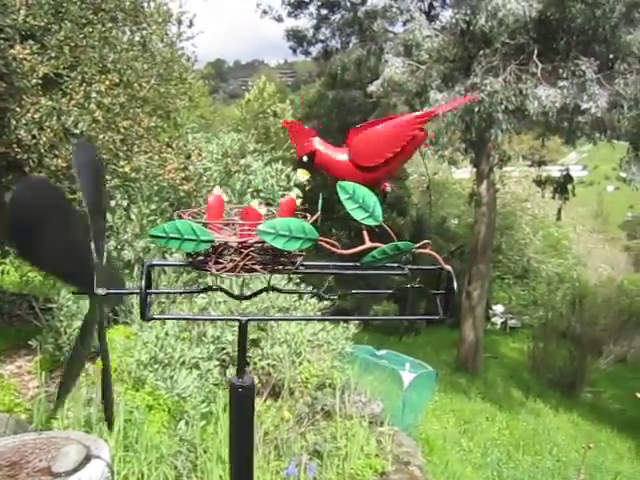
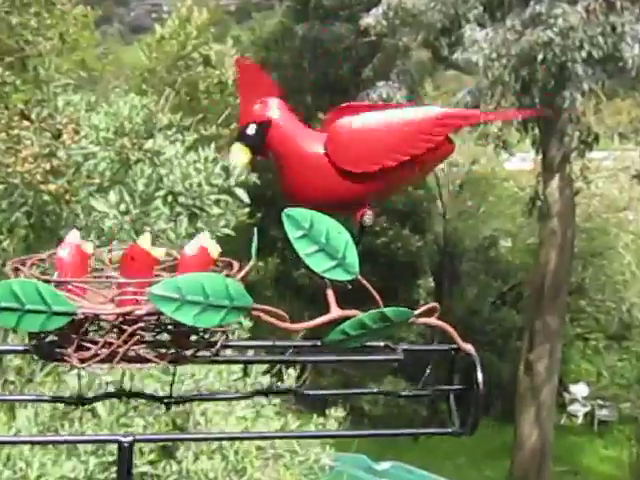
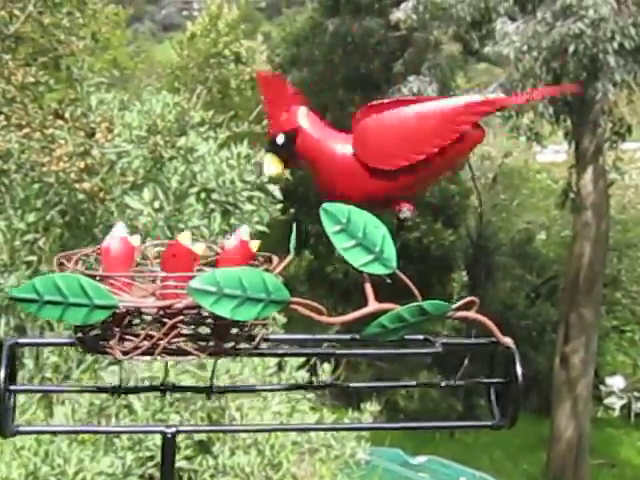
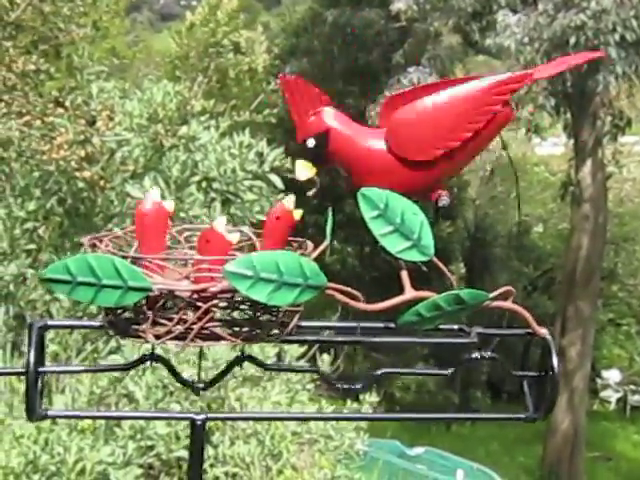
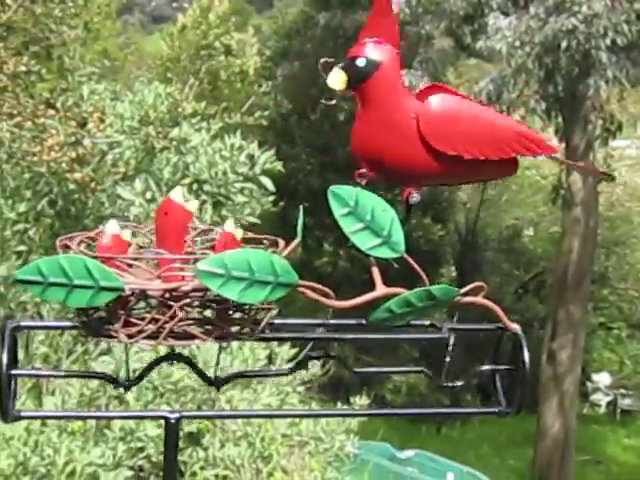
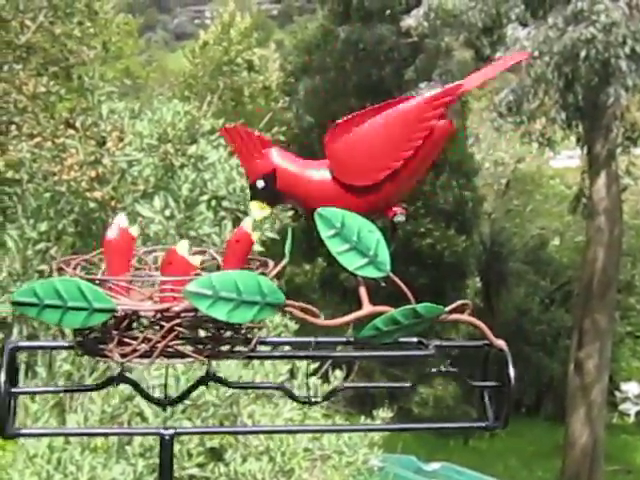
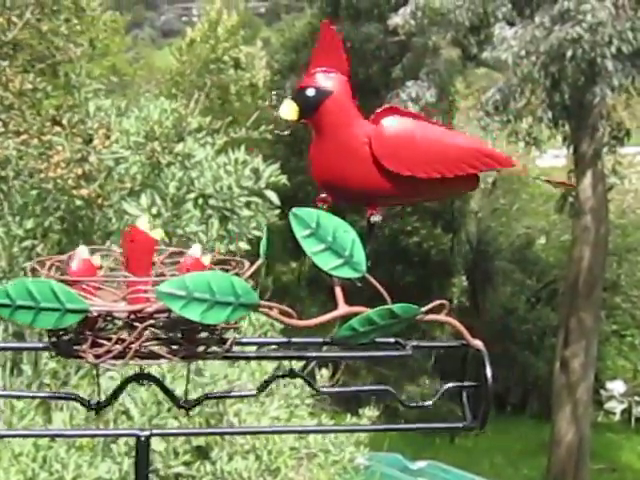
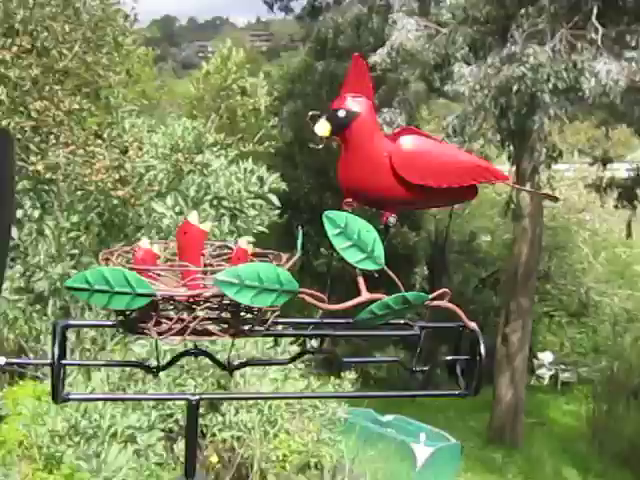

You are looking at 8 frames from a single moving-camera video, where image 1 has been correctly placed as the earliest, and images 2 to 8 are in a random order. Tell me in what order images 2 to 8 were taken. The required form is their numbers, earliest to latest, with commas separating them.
8, 2, 5, 4, 3, 7, 6
